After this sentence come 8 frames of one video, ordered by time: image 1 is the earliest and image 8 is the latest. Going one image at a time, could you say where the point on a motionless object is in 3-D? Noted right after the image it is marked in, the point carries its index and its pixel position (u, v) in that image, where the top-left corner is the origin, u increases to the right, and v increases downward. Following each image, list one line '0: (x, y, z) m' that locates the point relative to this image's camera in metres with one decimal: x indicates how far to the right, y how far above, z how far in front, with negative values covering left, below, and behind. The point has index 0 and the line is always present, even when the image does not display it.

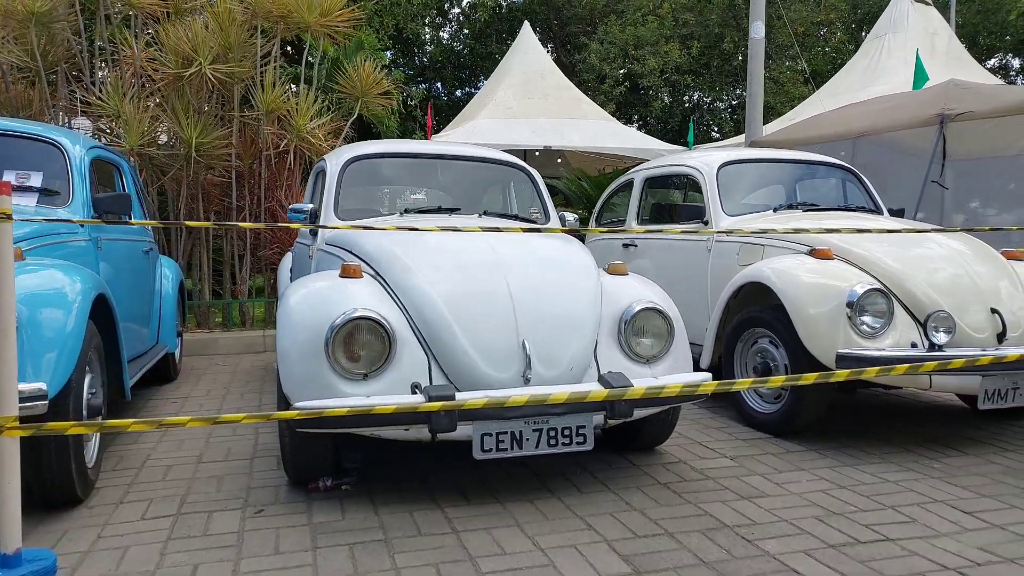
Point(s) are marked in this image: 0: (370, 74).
0: (-2.3, +3.5, +9.8) m
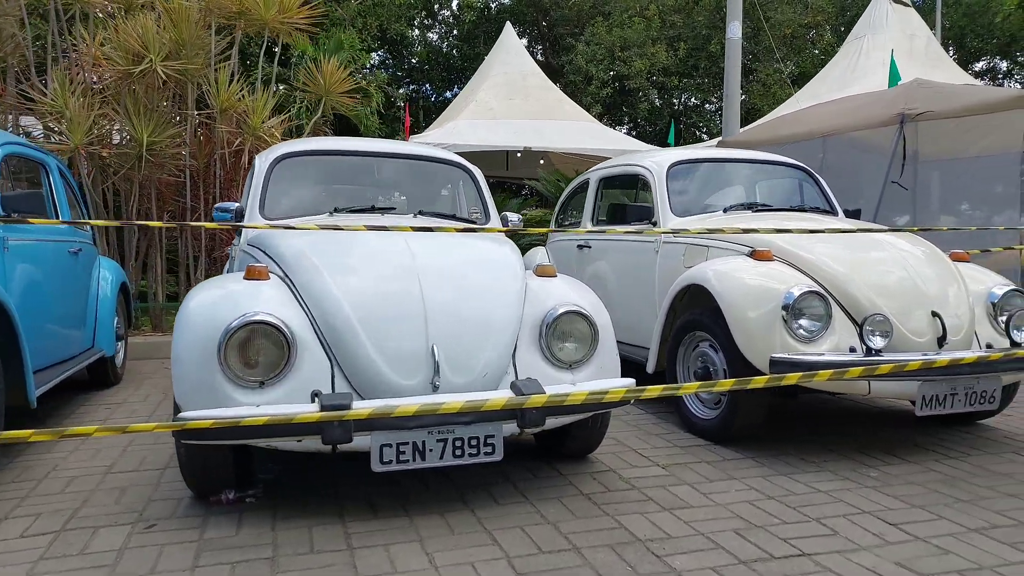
0: (-2.8, +3.5, +9.6) m
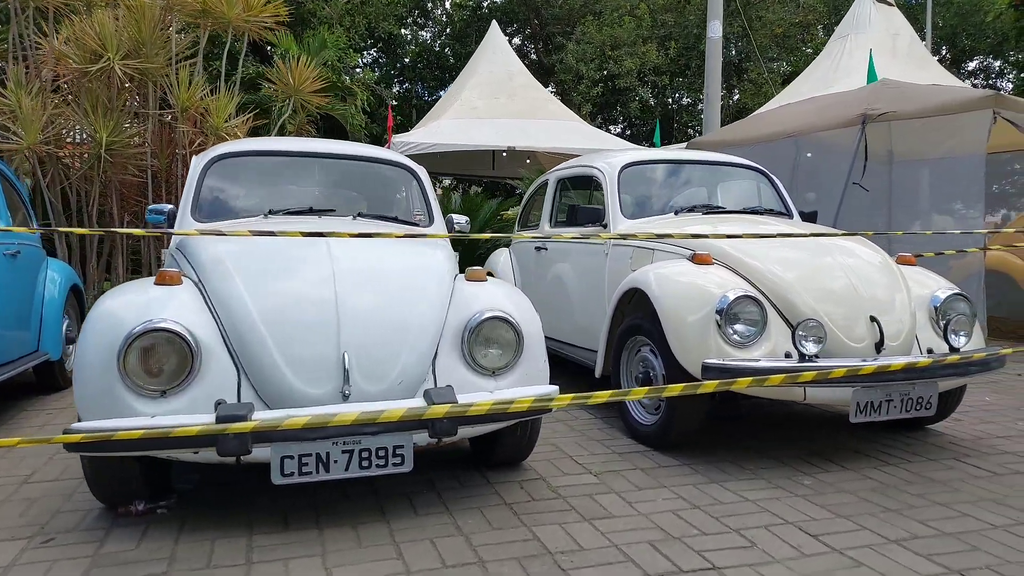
0: (-3.3, +3.4, +9.6) m
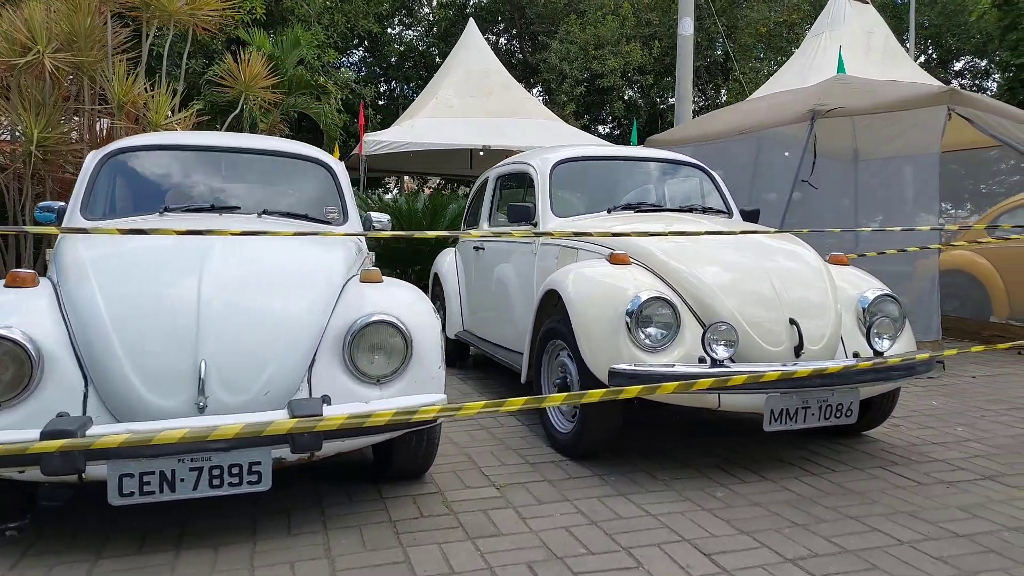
0: (-3.9, +3.4, +9.3) m
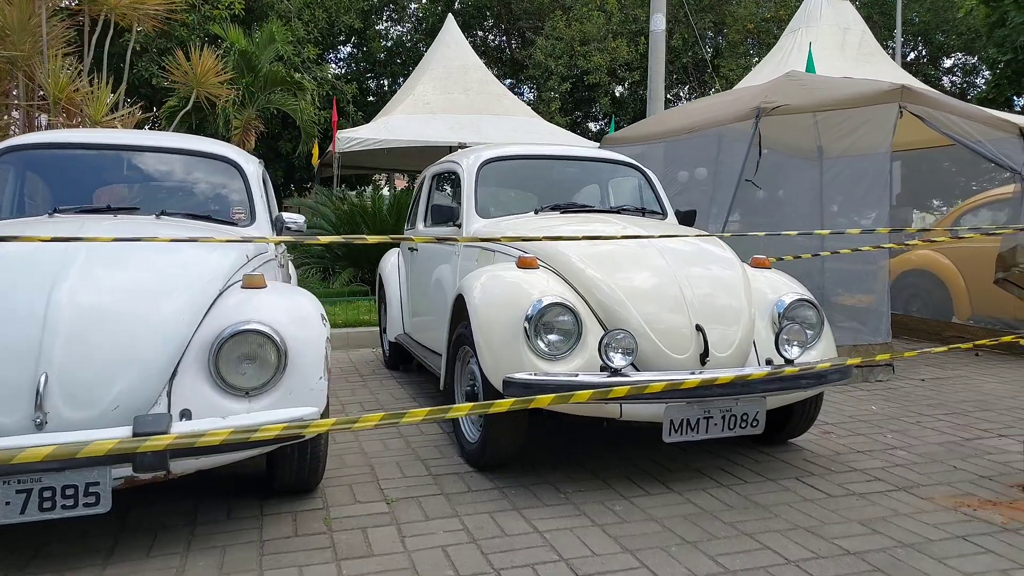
0: (-4.6, +3.4, +9.1) m
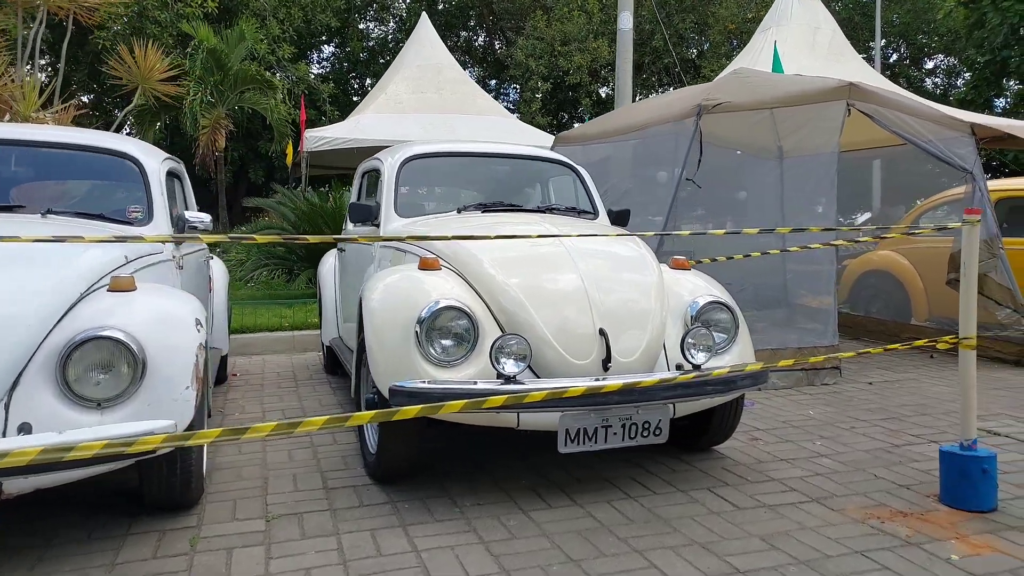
0: (-5.3, +3.4, +8.9) m
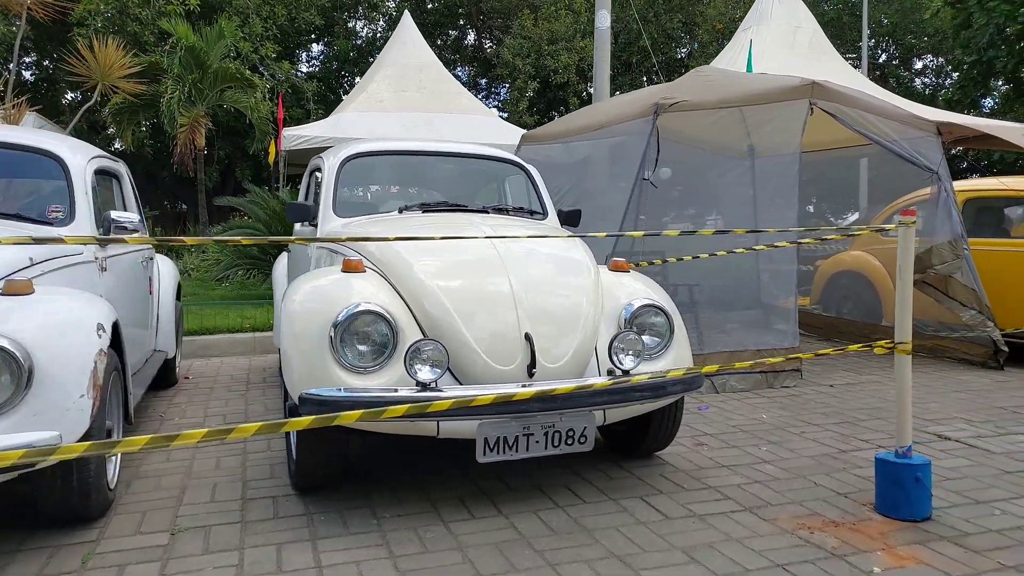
0: (-5.7, +3.4, +8.7) m
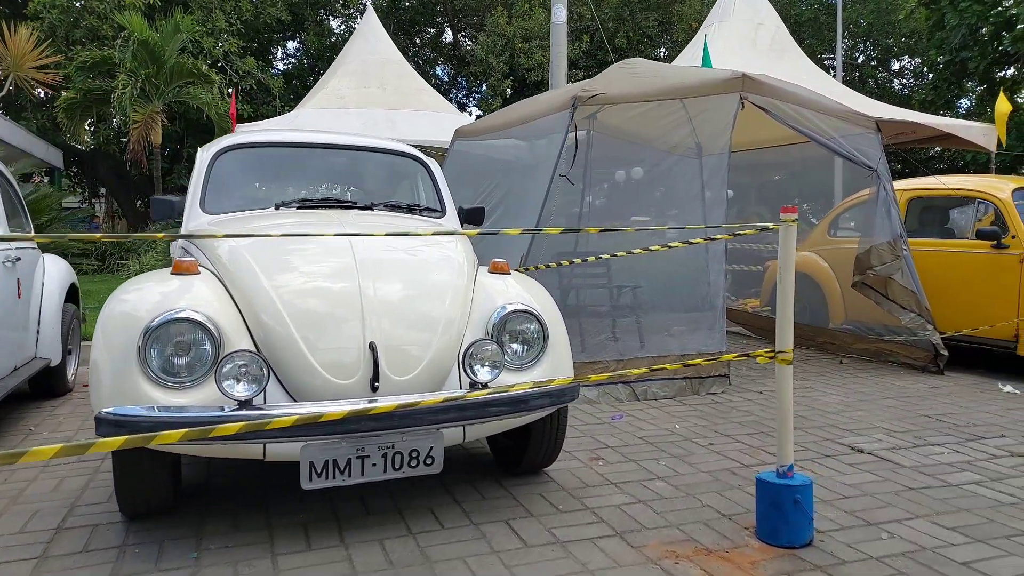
0: (-6.6, +3.3, +8.2) m
